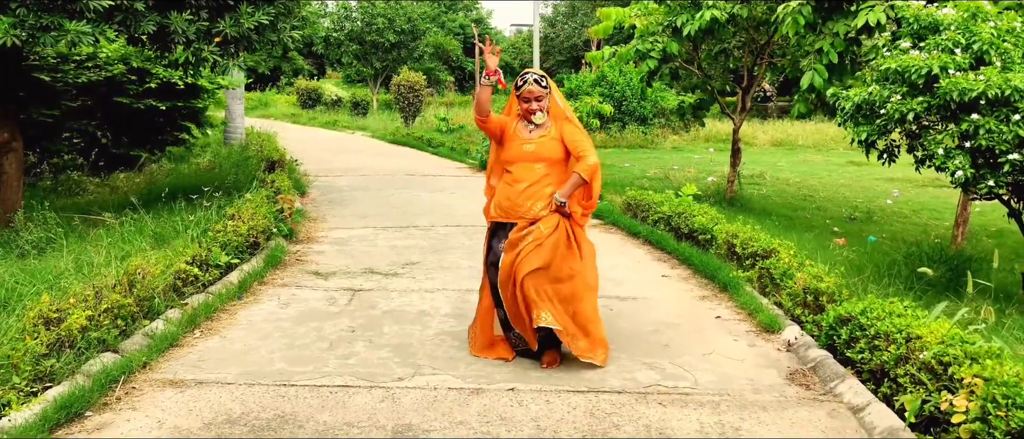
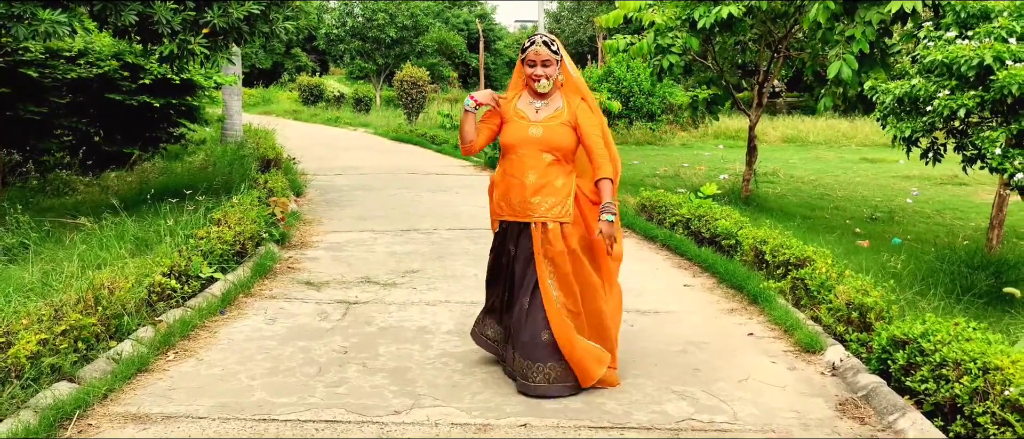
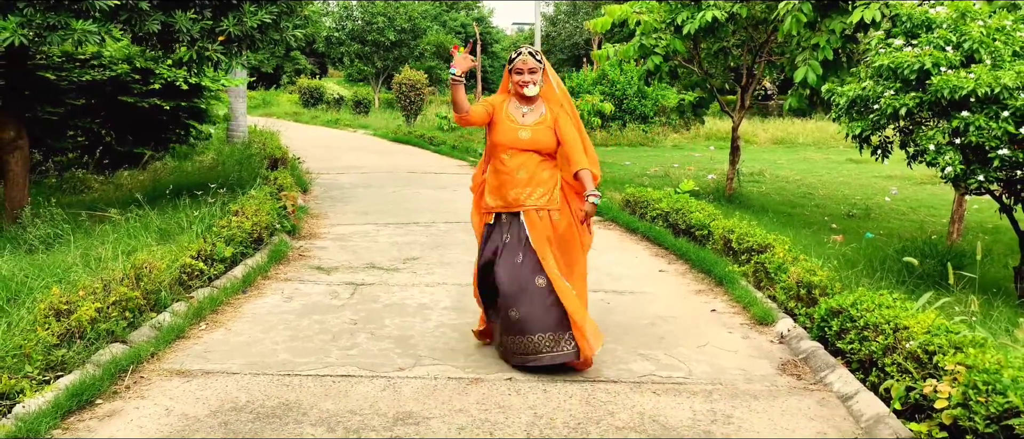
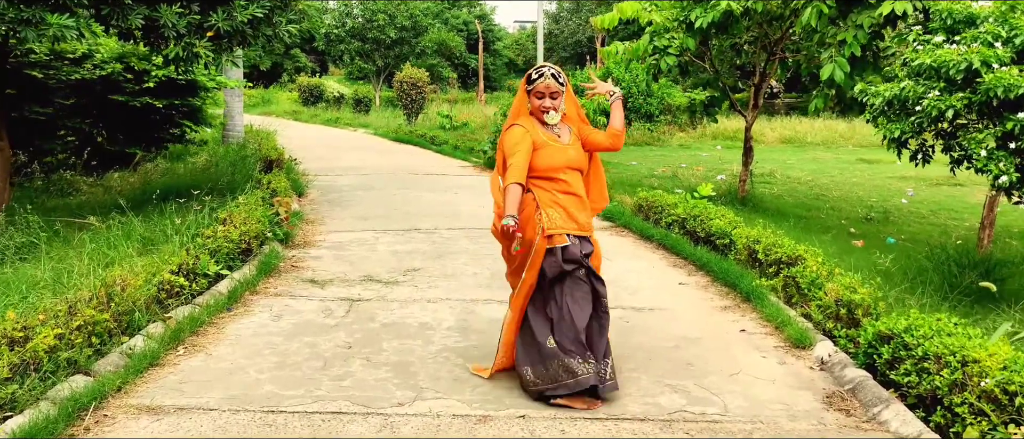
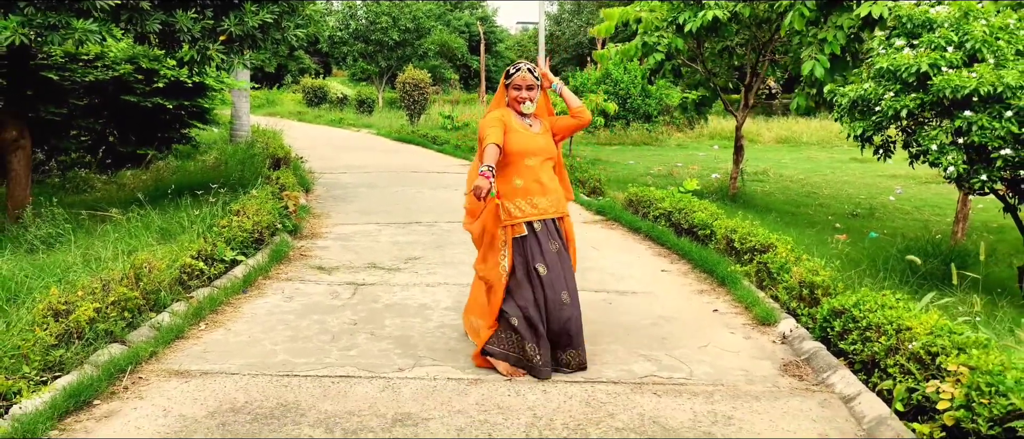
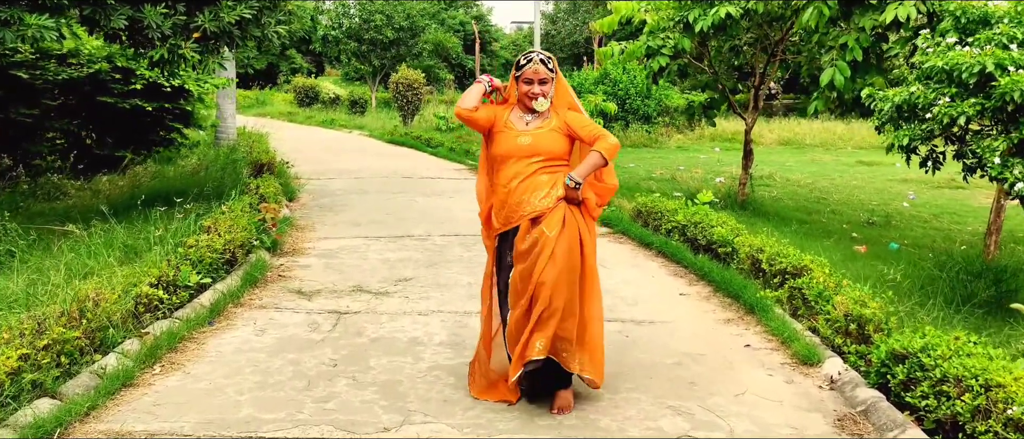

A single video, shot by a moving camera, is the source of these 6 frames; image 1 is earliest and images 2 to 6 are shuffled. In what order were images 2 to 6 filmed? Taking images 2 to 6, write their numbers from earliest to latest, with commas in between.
6, 3, 4, 2, 5
